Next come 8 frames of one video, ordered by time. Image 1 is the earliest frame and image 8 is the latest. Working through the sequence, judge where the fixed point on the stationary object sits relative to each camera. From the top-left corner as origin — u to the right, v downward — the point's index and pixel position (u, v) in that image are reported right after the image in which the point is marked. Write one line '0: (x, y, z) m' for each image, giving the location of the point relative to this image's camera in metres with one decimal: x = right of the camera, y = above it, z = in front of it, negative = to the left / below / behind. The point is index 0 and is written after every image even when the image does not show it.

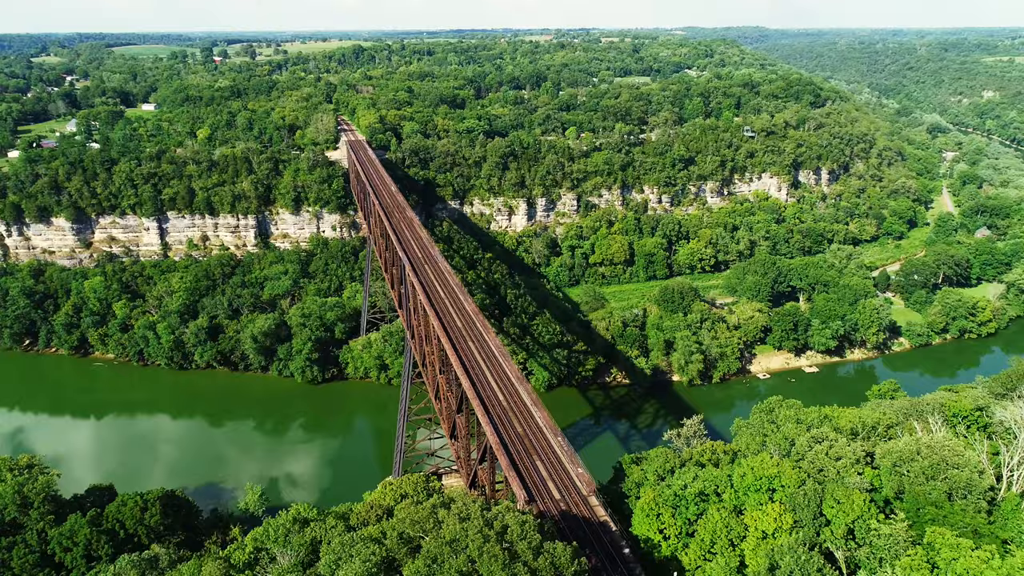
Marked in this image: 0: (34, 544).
0: (-10.0, -5.4, +14.9) m
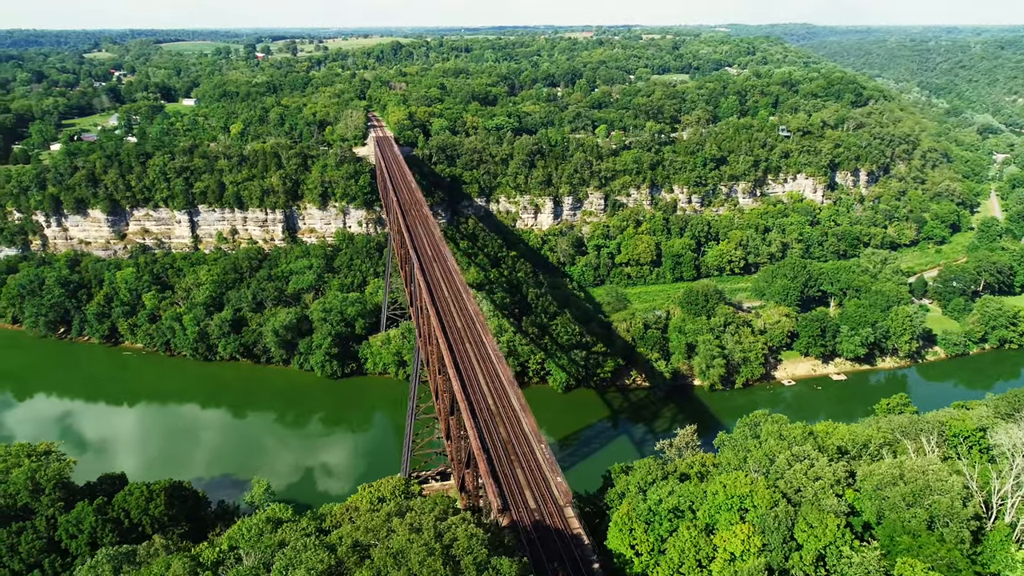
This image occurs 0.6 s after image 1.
0: (-10.1, -5.2, +15.3) m
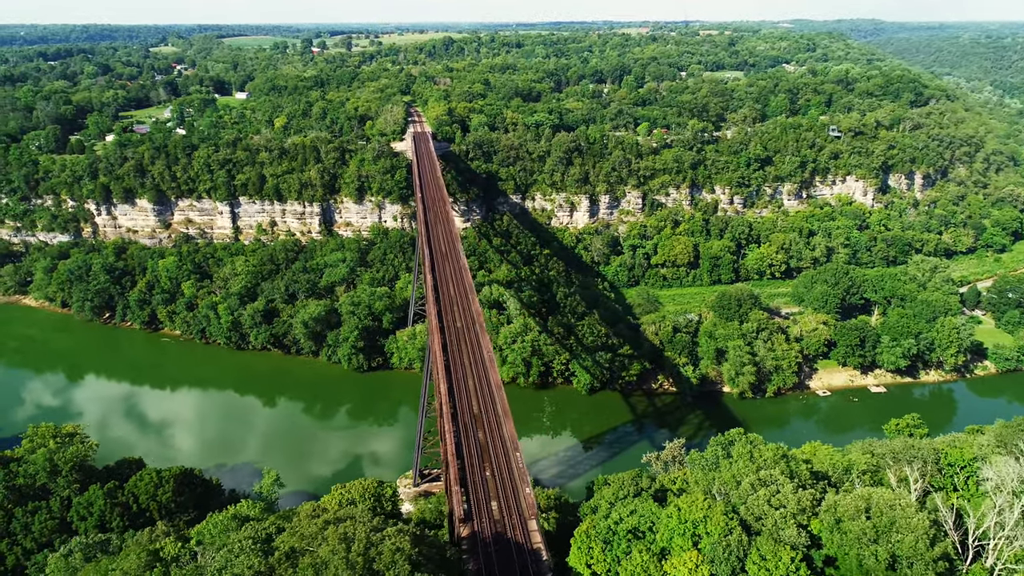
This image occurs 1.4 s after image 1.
0: (-10.1, -4.9, +15.7) m
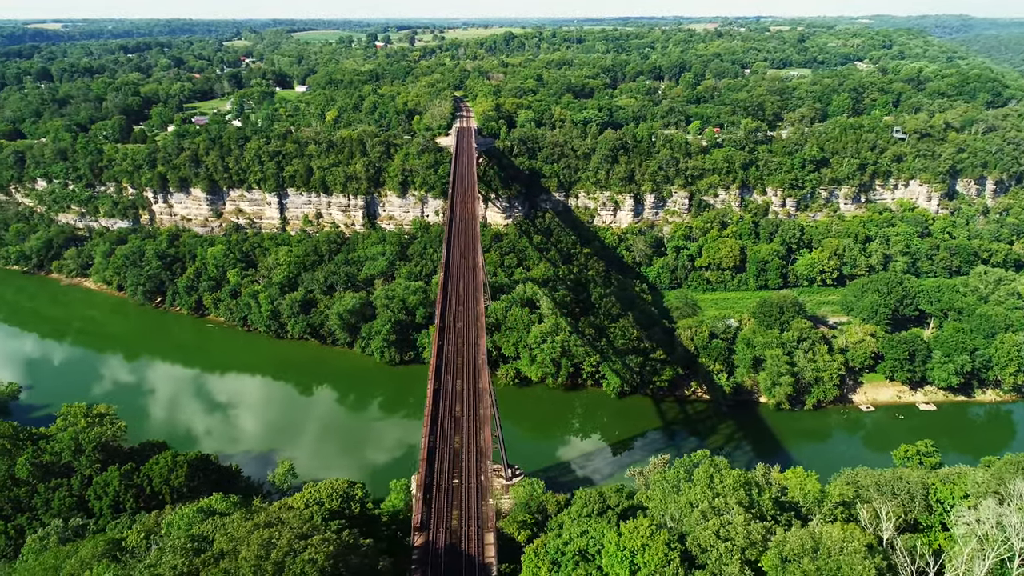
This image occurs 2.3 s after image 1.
0: (-10.0, -4.6, +16.3) m
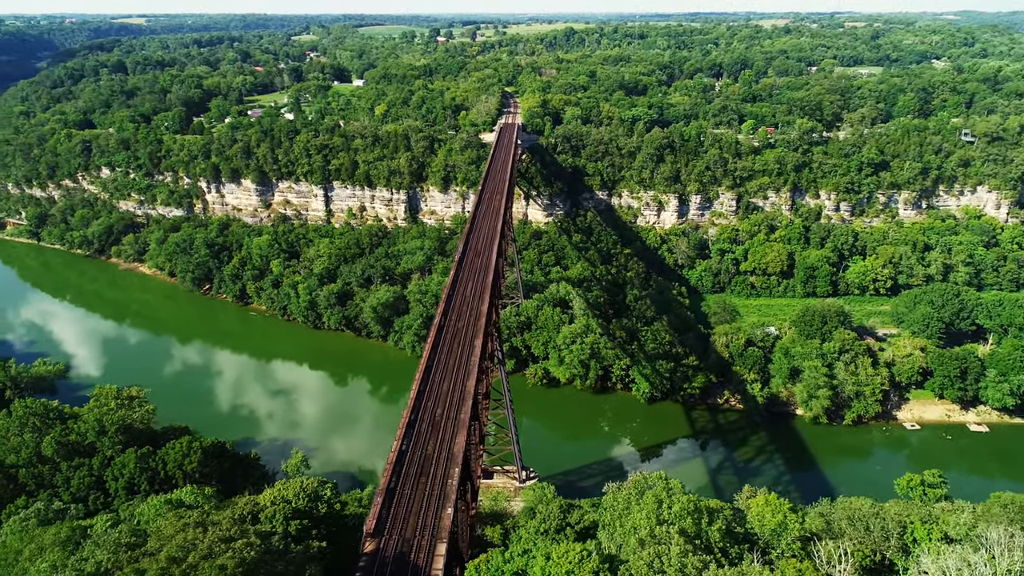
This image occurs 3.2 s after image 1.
0: (-9.9, -4.3, +16.9) m
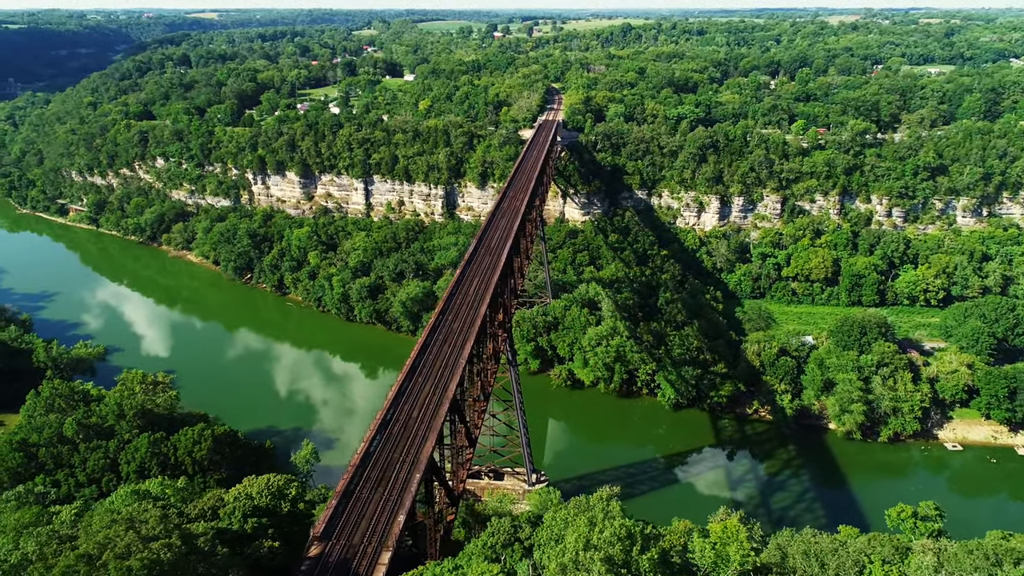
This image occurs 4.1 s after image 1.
0: (-9.8, -4.0, +17.4) m
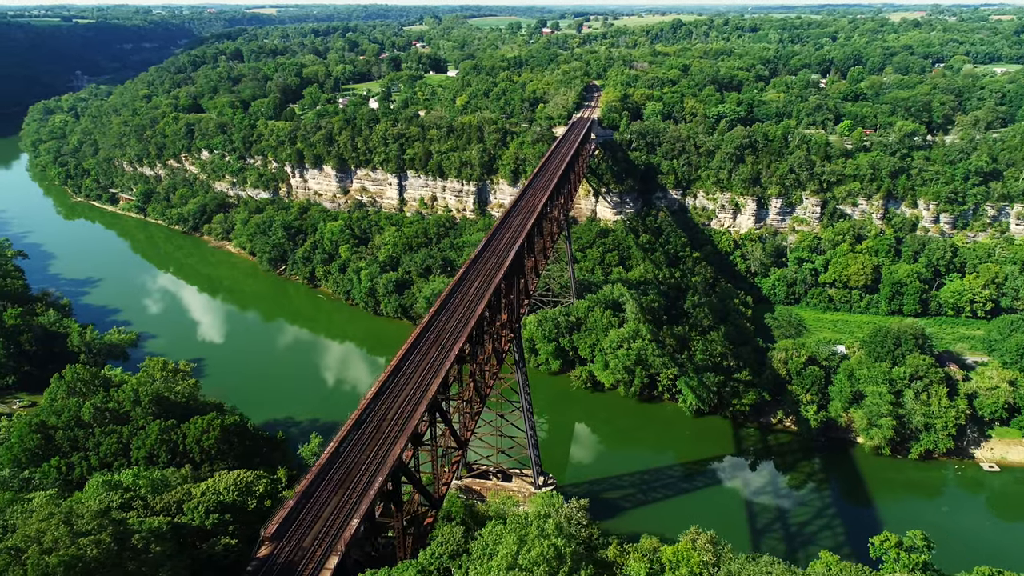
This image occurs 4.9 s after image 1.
0: (-9.7, -3.7, +17.8) m
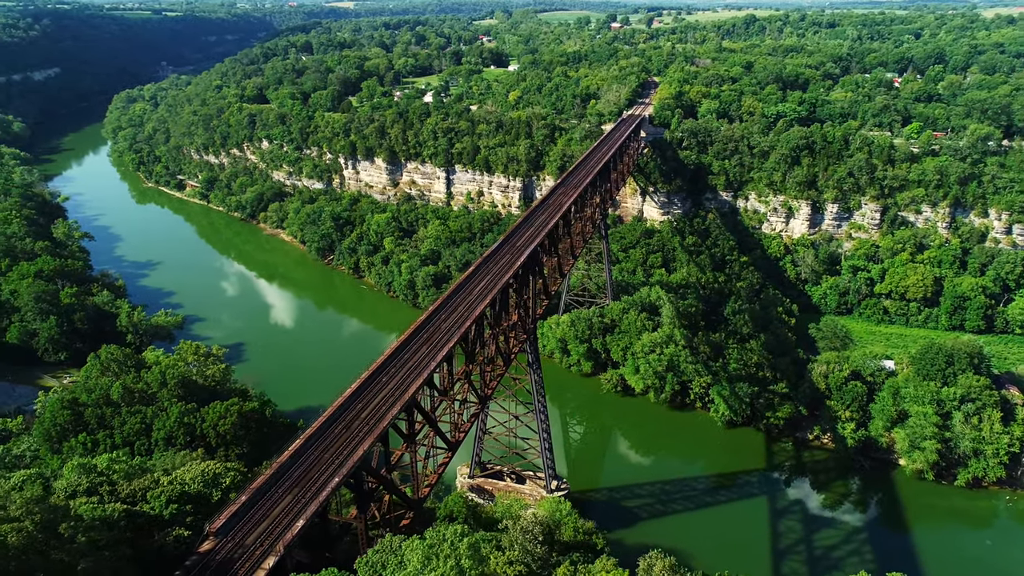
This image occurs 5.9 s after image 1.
0: (-9.4, -3.3, +18.4) m
